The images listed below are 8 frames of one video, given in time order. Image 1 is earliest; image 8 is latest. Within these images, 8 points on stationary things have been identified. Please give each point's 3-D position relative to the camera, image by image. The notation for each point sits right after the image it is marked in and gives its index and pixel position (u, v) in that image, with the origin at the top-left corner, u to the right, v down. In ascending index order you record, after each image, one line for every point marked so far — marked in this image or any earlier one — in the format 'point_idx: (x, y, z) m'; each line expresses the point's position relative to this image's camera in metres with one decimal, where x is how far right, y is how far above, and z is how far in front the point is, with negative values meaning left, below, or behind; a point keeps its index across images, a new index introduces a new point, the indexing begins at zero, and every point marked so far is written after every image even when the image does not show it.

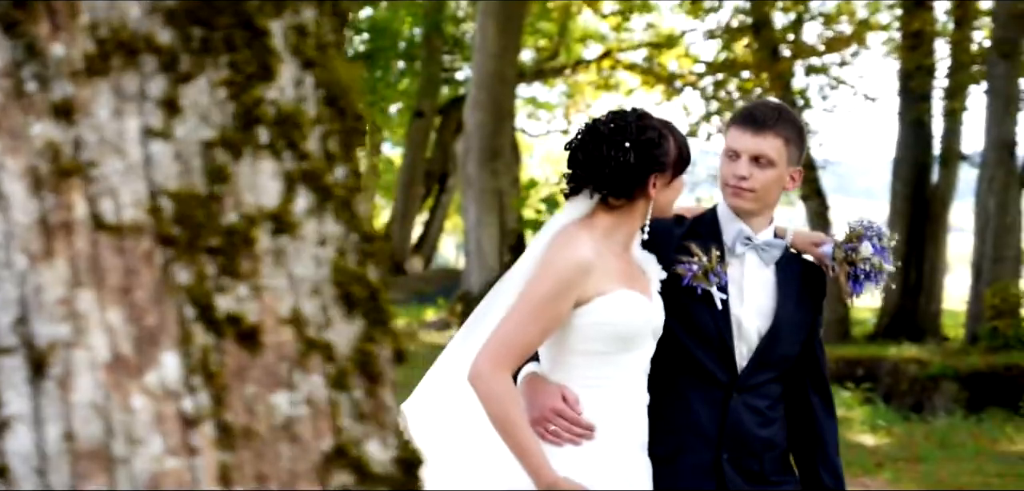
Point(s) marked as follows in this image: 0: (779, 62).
0: (+2.2, +1.6, +14.7) m
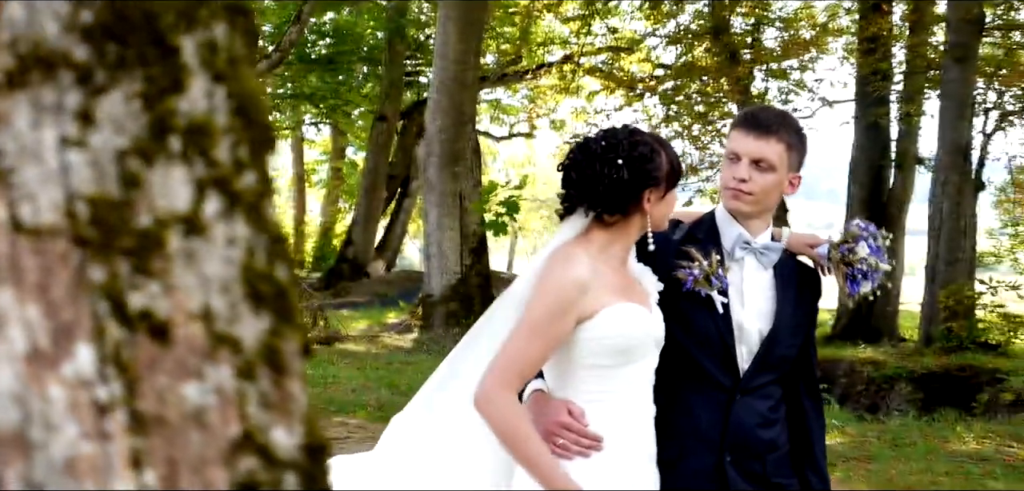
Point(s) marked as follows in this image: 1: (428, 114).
0: (+1.9, +1.5, +14.9) m
1: (-0.7, +1.2, +15.7) m
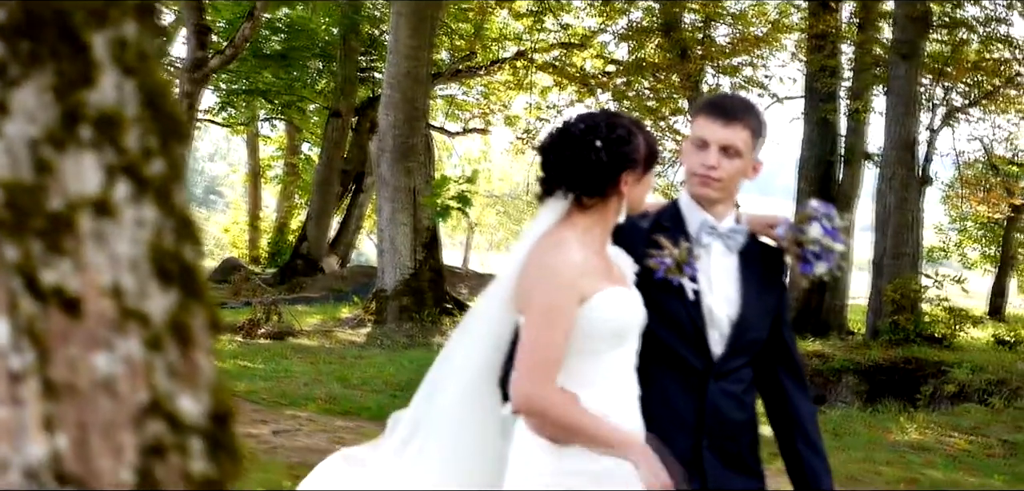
0: (+1.5, +1.6, +15.0) m
1: (-1.2, +1.2, +15.7) m
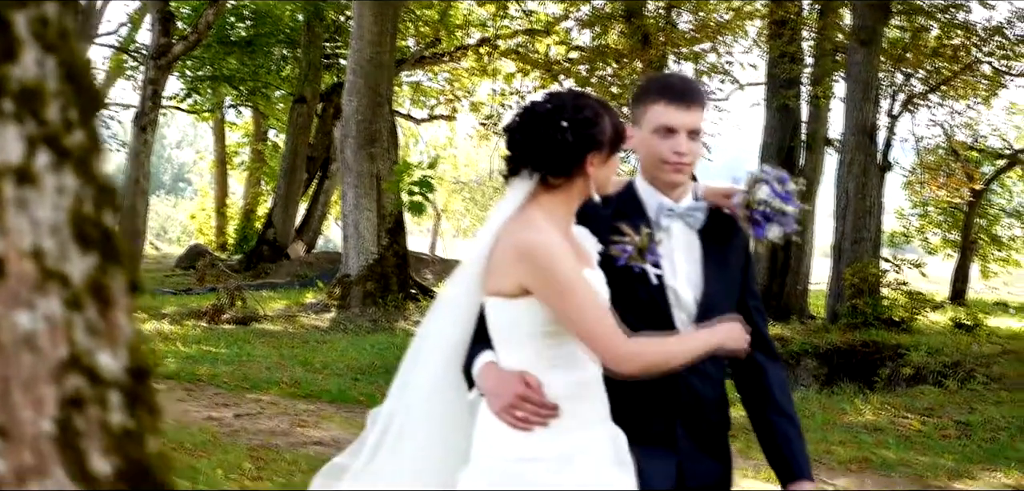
0: (+1.2, +1.7, +15.1) m
1: (-1.5, +1.4, +15.8) m
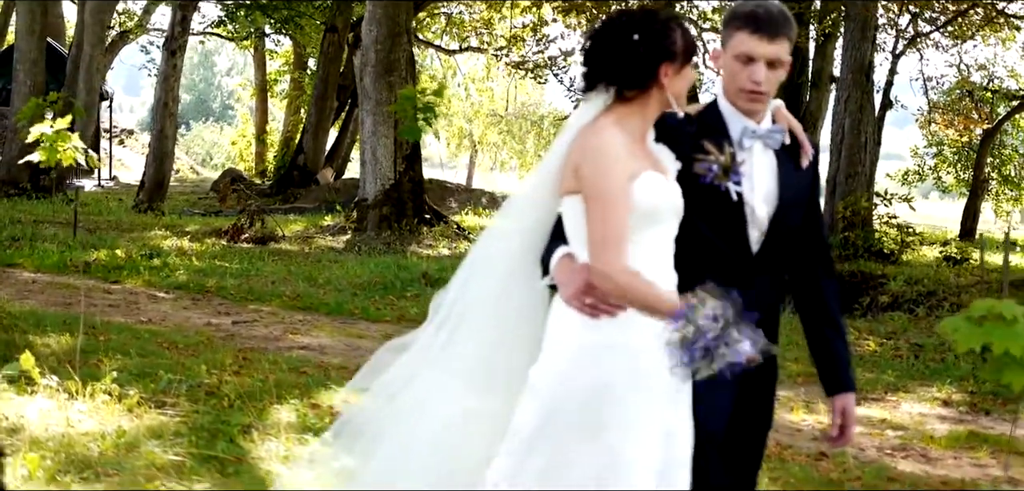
0: (+1.3, +2.3, +15.7) m
1: (-1.4, +2.1, +16.4) m
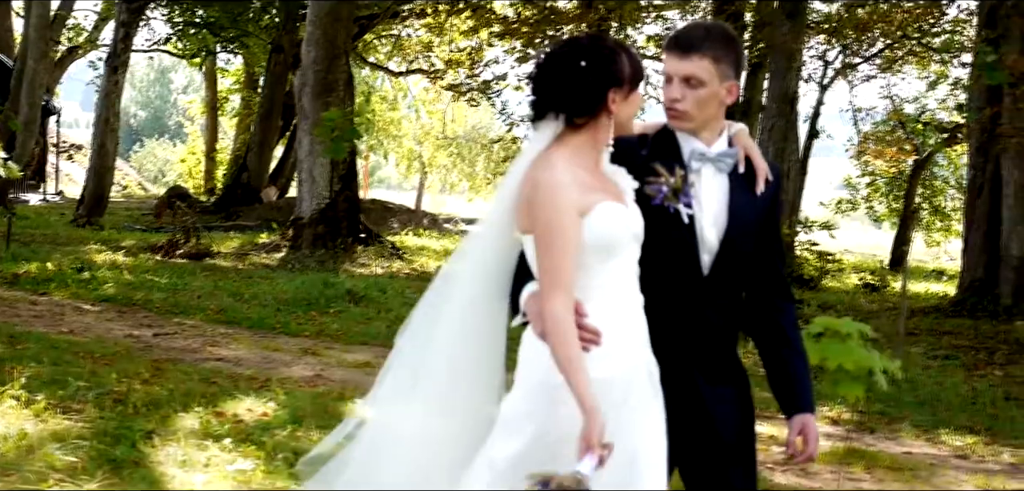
0: (+0.8, +2.1, +16.0) m
1: (-2.0, +1.9, +16.6) m
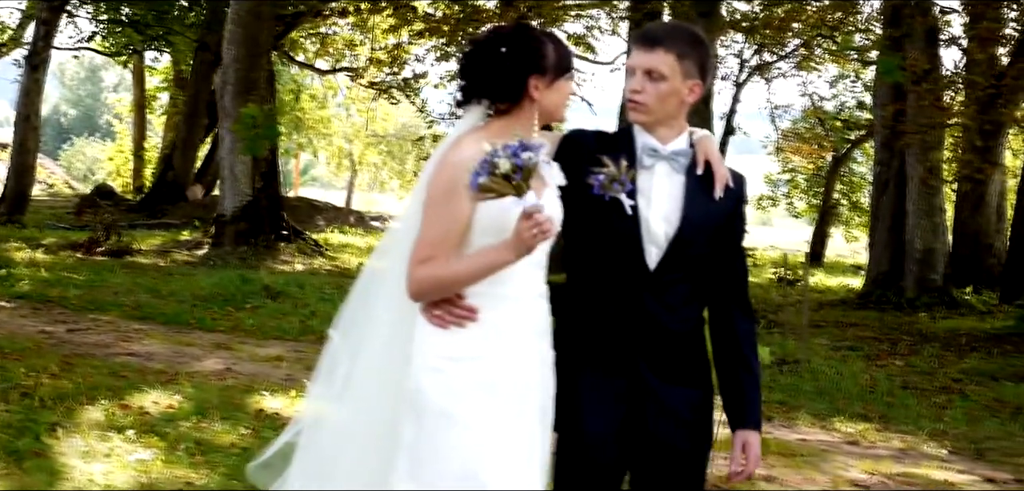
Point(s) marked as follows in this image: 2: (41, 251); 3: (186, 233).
0: (0.0, +2.2, +16.2) m
1: (-2.7, +1.9, +16.6) m
2: (-4.4, -0.1, +16.4) m
3: (-3.5, +0.1, +19.0) m
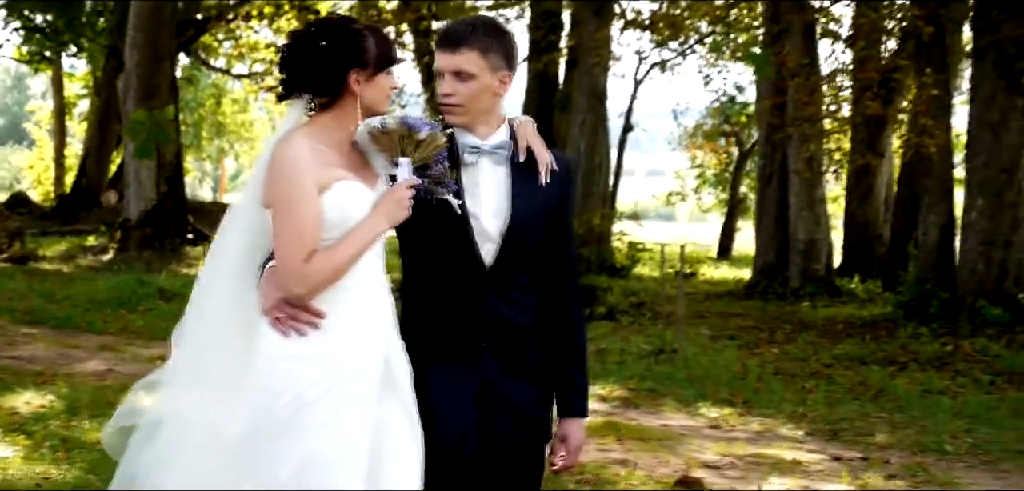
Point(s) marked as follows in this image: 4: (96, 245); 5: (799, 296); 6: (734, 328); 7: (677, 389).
0: (-0.9, +2.2, +16.3) m
1: (-3.7, +1.9, +16.7) m
2: (-5.3, -0.1, +16.3) m
3: (-4.6, +0.1, +19.0) m
4: (-4.3, 0.0, +18.2) m
5: (+2.8, -0.5, +16.1) m
6: (+1.3, -0.5, +10.3) m
7: (+0.7, -0.6, +7.9) m
